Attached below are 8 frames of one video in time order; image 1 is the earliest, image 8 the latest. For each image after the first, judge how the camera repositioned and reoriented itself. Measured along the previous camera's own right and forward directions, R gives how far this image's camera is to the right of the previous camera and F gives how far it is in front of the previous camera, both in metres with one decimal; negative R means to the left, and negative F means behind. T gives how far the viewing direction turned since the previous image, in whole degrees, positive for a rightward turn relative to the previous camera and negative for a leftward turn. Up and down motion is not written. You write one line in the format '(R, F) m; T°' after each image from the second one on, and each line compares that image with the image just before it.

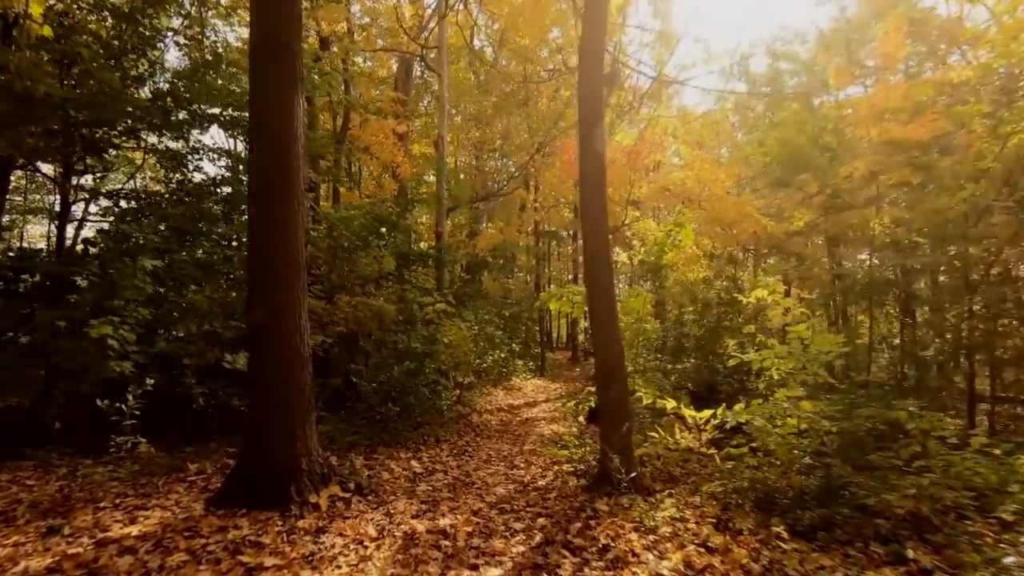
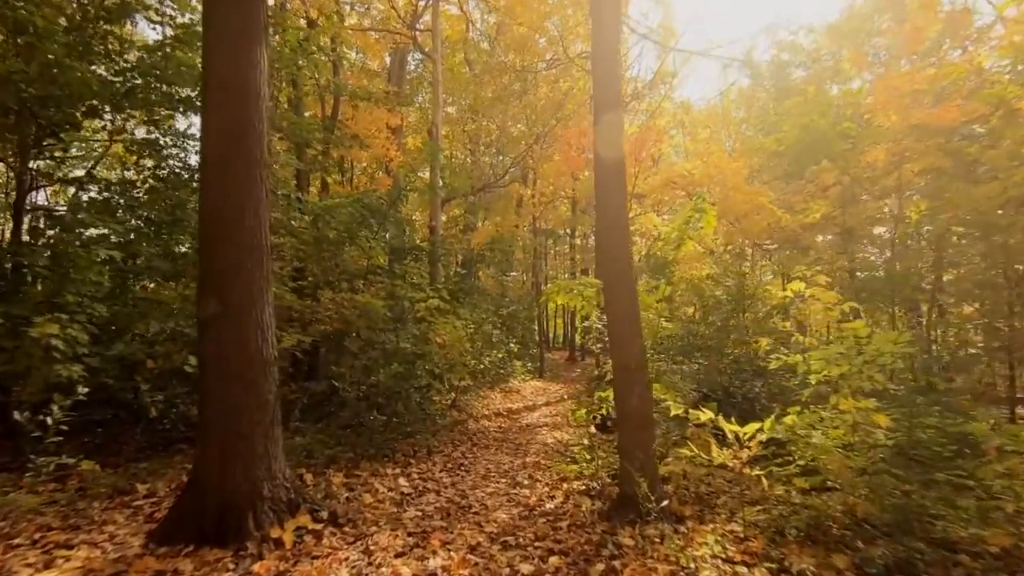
(-0.1, +0.7) m; 0°
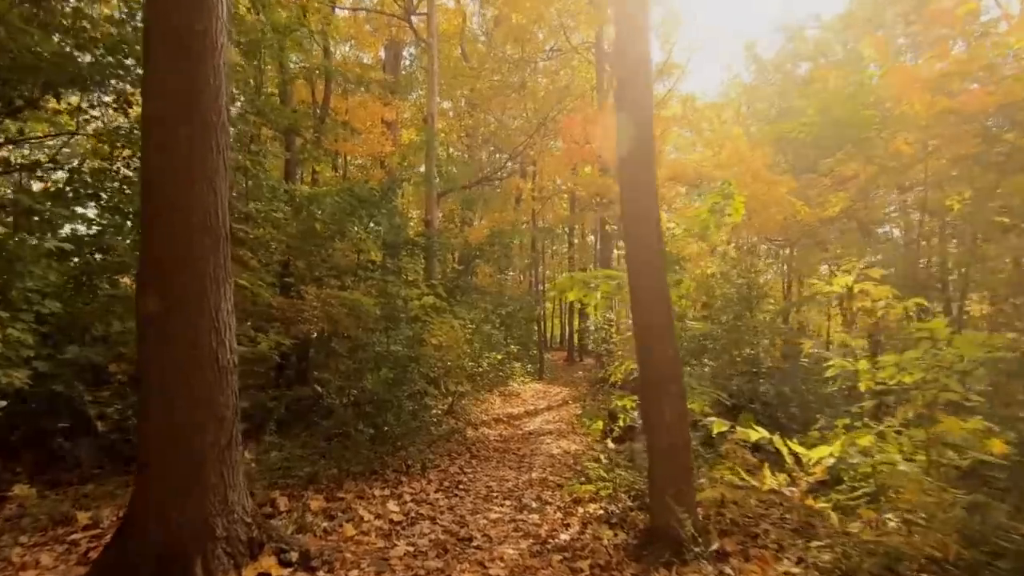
(-0.1, +0.7) m; 0°
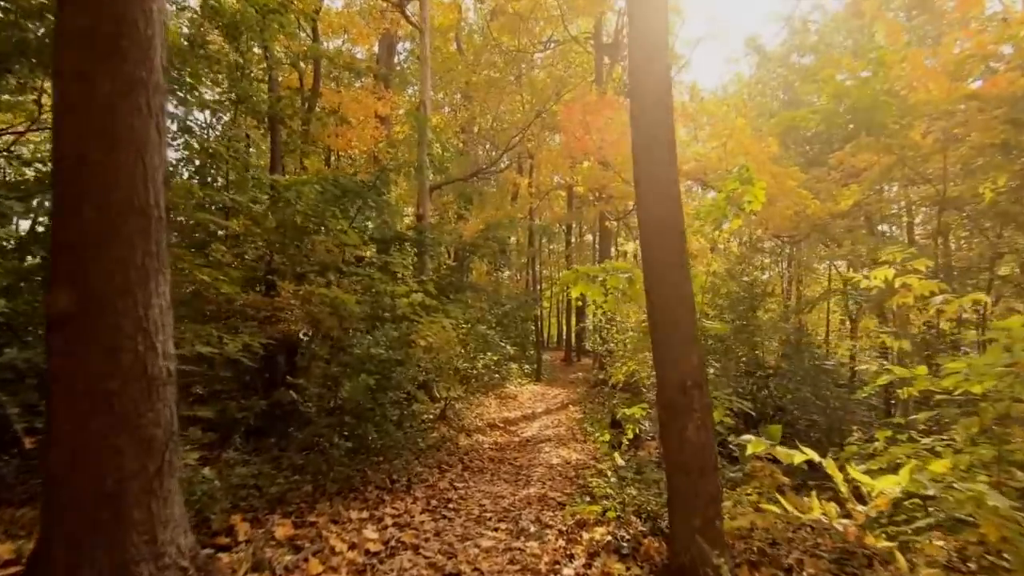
(0.0, +0.6) m; 0°
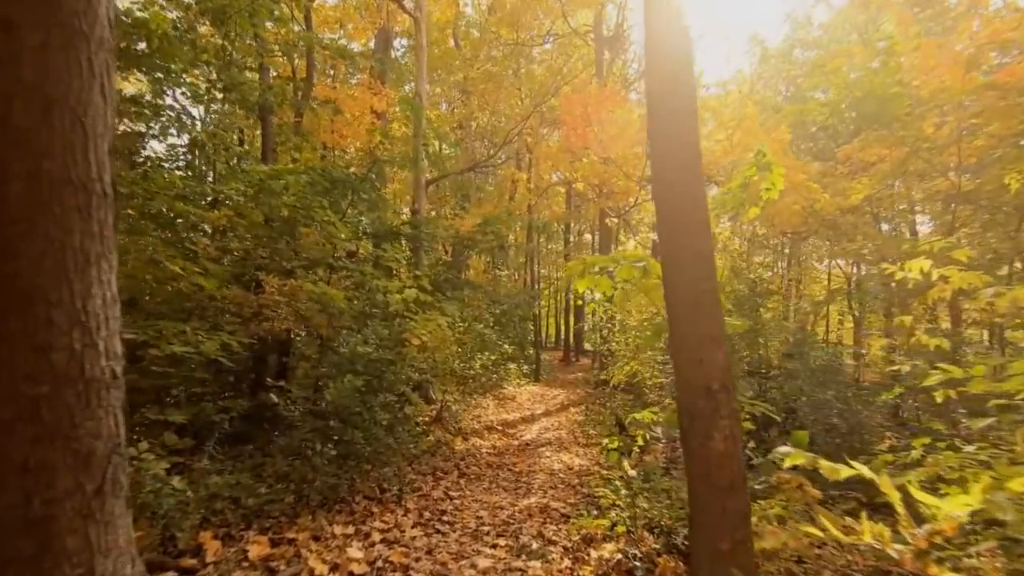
(0.0, +0.4) m; 0°
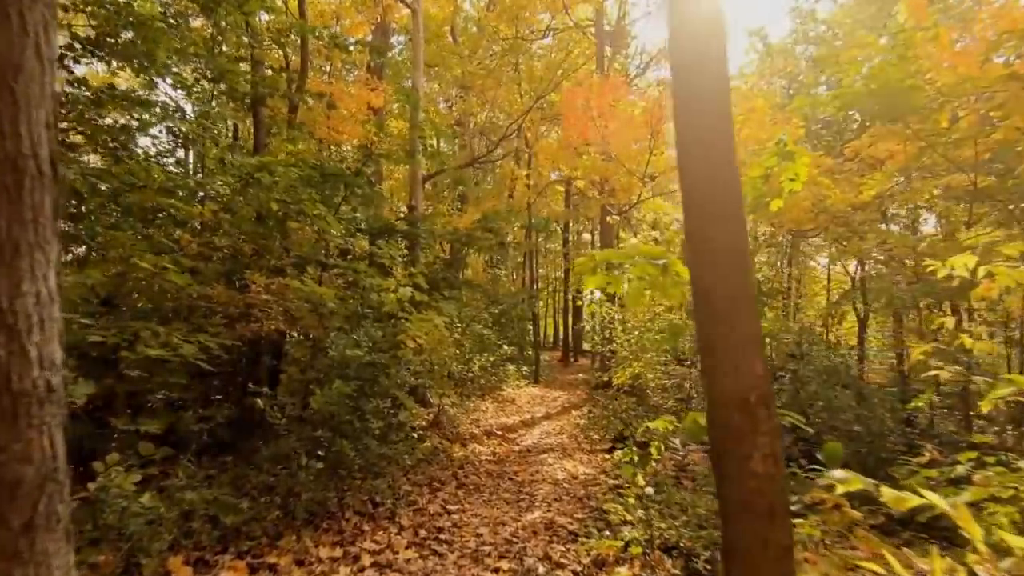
(0.0, +0.3) m; 0°
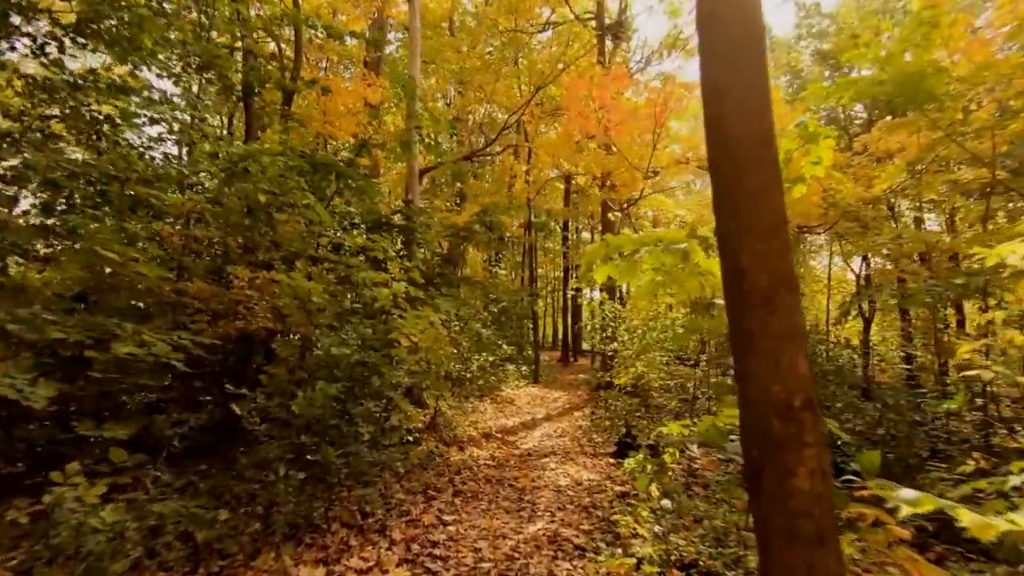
(0.0, +0.3) m; 0°
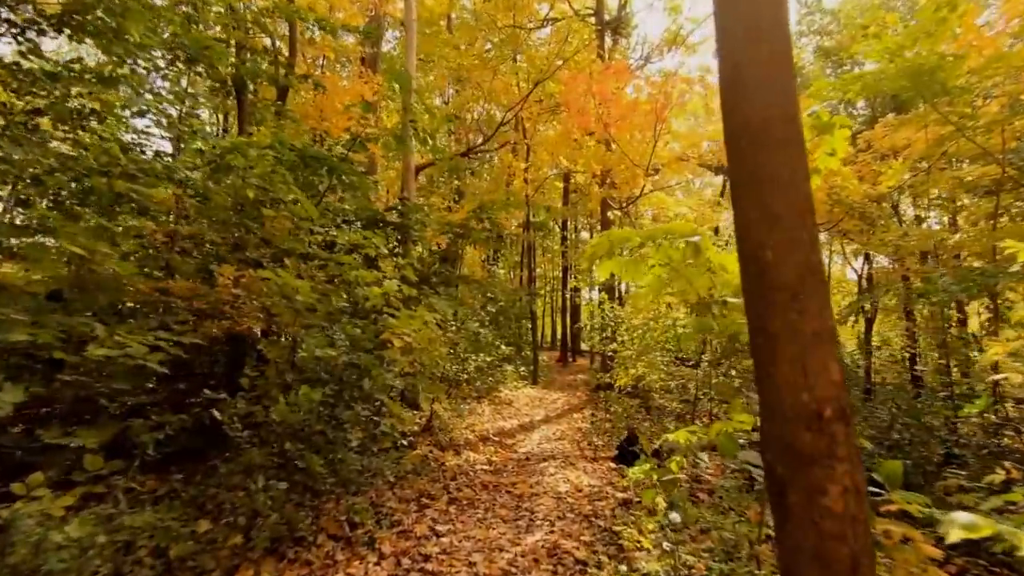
(0.0, +0.2) m; 0°
